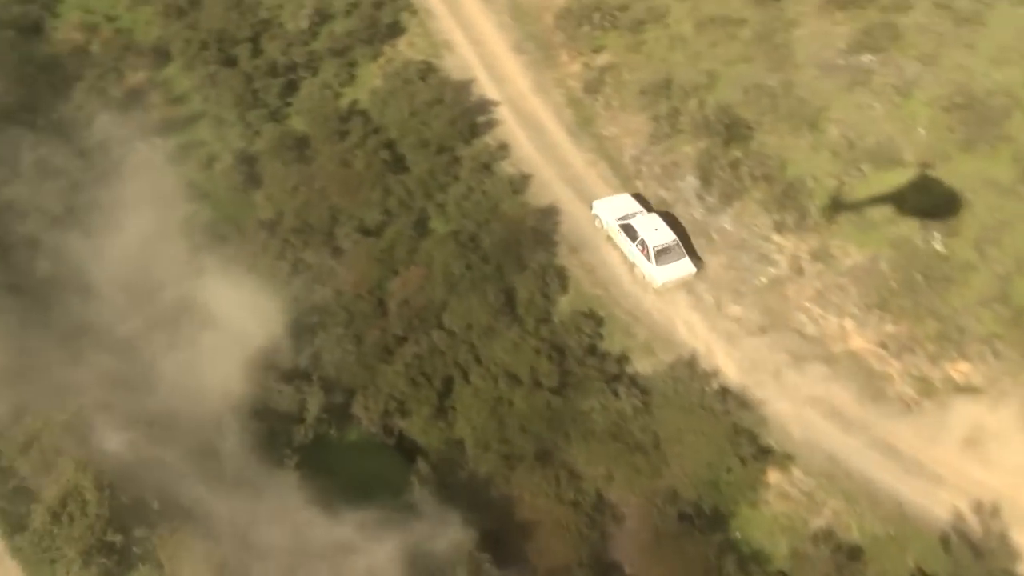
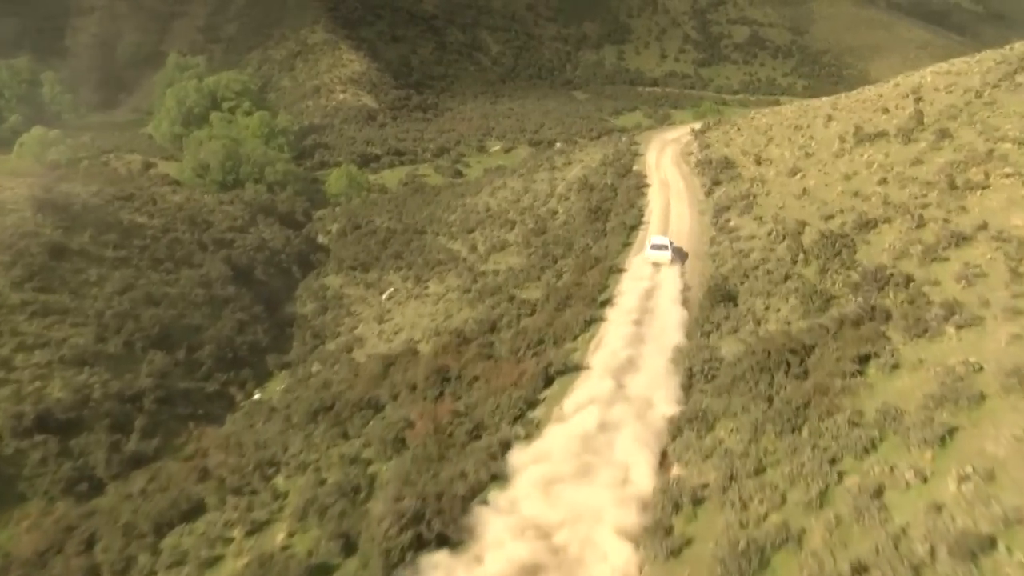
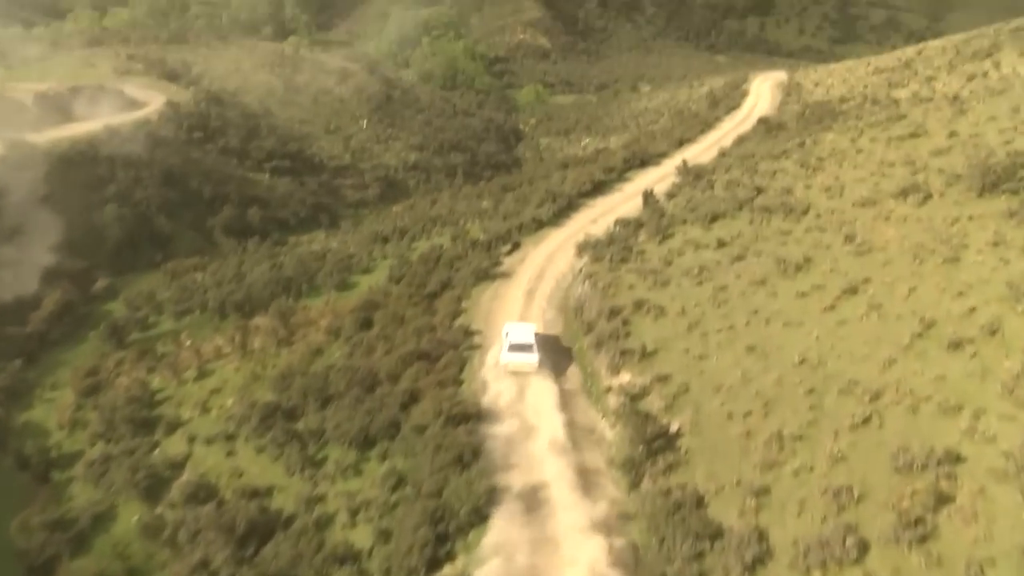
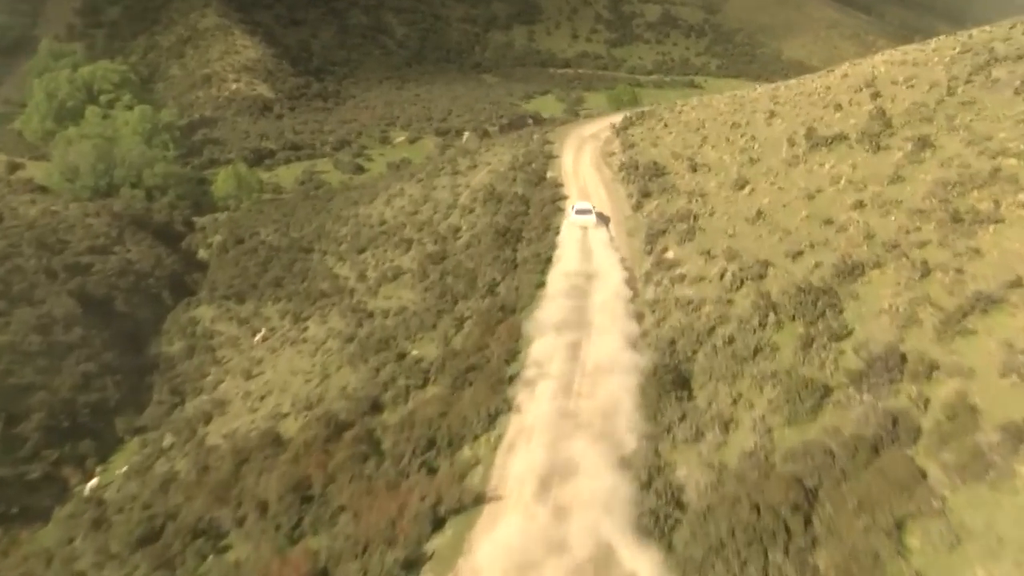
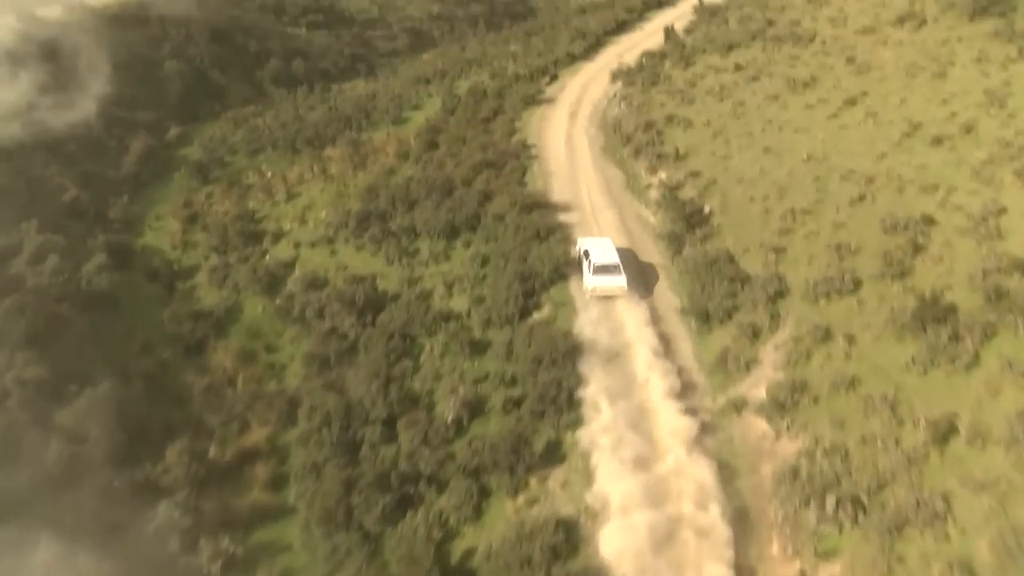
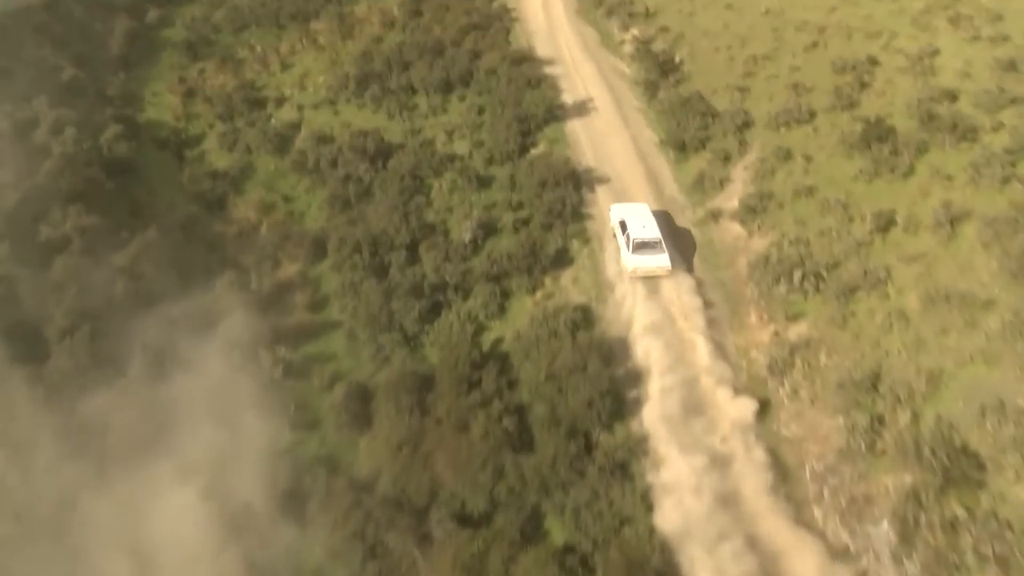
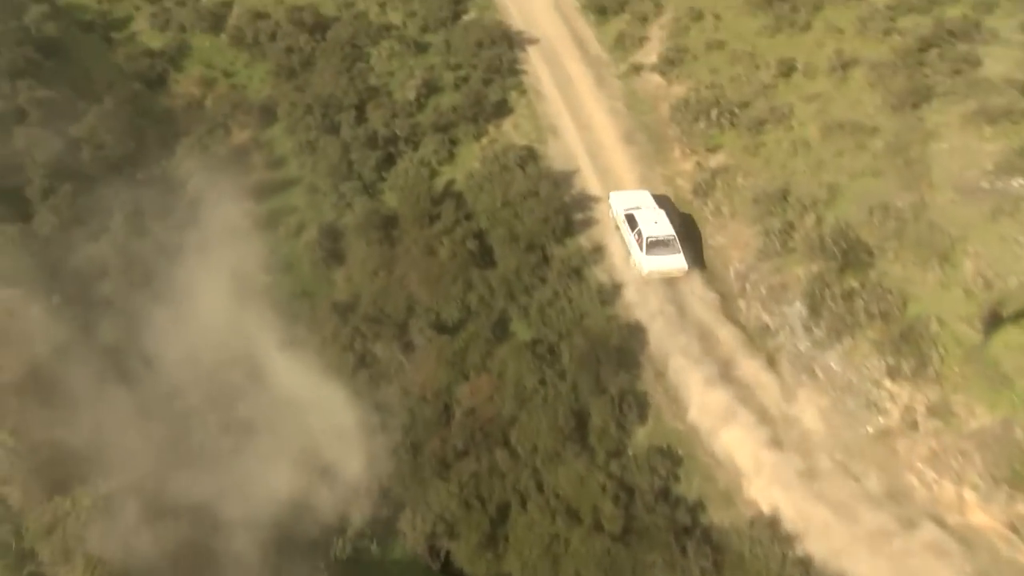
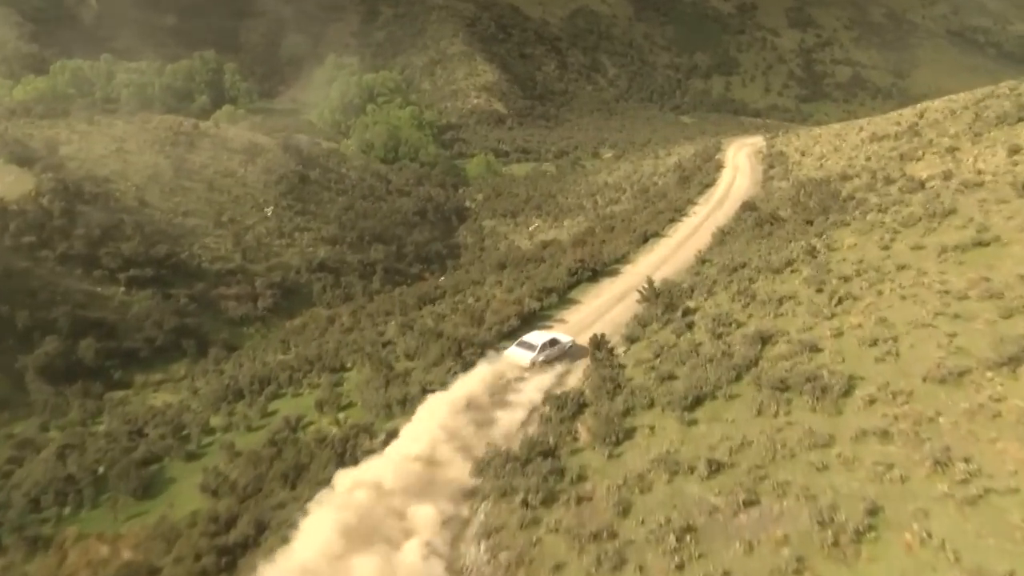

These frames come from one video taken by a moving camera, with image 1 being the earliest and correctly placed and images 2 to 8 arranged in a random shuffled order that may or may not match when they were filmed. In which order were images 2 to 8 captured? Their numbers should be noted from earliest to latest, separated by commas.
7, 6, 5, 3, 8, 2, 4
